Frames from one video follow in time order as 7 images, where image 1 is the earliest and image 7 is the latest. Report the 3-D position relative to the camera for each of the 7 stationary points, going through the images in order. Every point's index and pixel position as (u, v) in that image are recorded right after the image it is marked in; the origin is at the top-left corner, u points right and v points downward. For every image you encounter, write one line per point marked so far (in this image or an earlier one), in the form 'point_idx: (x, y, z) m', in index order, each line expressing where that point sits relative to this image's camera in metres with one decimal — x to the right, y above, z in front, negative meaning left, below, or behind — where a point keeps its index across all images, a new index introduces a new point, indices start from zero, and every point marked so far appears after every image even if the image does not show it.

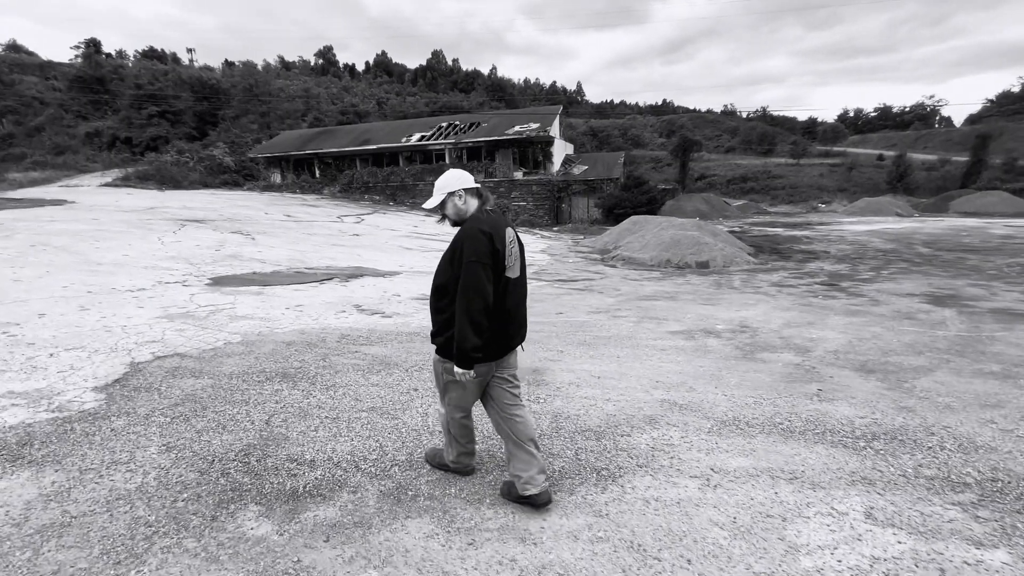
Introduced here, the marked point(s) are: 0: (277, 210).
0: (-9.1, +3.0, +17.8) m
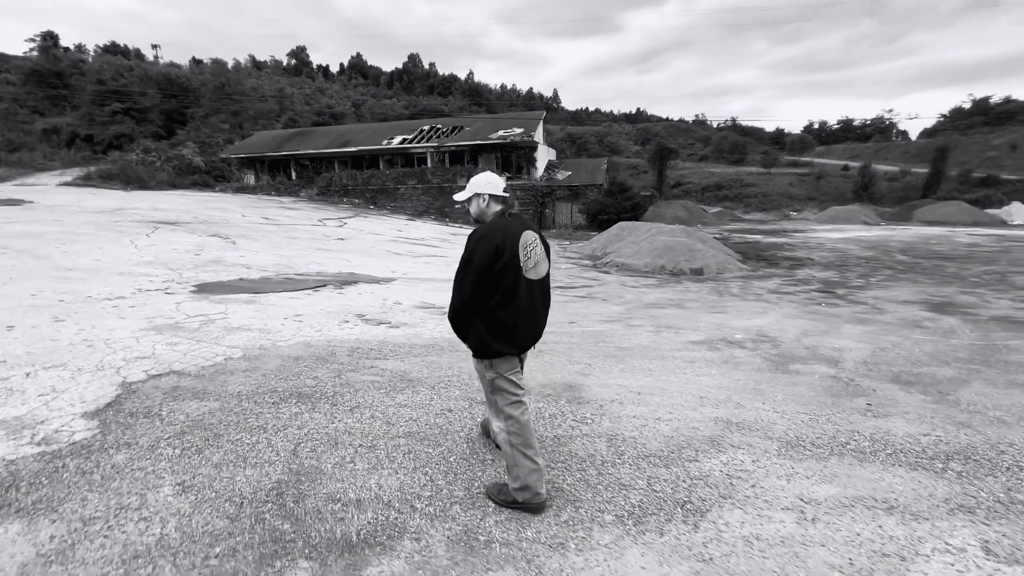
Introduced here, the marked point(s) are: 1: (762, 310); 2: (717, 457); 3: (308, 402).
0: (-9.5, +2.8, +17.0) m
1: (+3.9, -0.3, +7.2) m
2: (+1.1, -0.9, +2.6) m
3: (-1.4, -0.8, +3.1) m
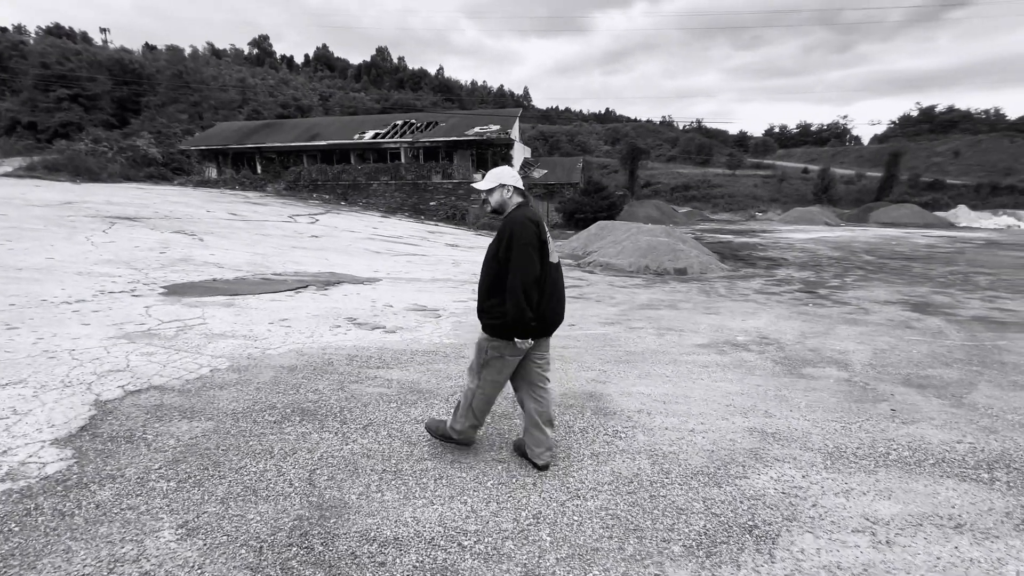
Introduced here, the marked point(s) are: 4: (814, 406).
0: (-10.2, +2.8, +16.2) m
1: (+3.8, -0.3, +7.2) m
2: (+1.3, -1.0, +2.4) m
3: (-1.2, -0.8, +2.8) m
4: (+2.2, -0.9, +3.4) m
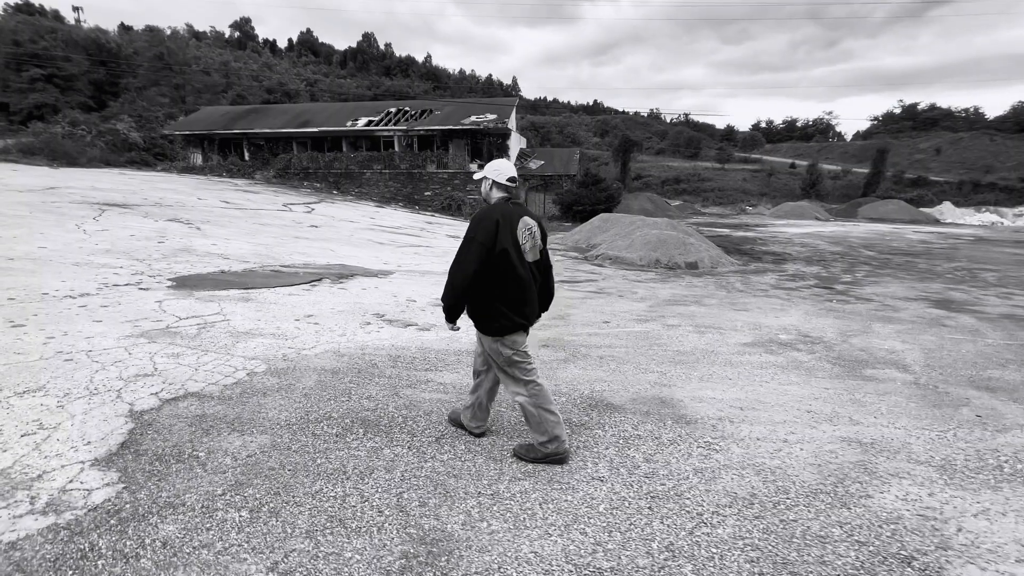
0: (-10.2, +3.1, +15.5) m
1: (+4.1, -0.3, +7.1) m
2: (+1.8, -1.0, +2.3) m
3: (-0.7, -0.8, +2.5) m
4: (+2.6, -0.9, +3.2) m
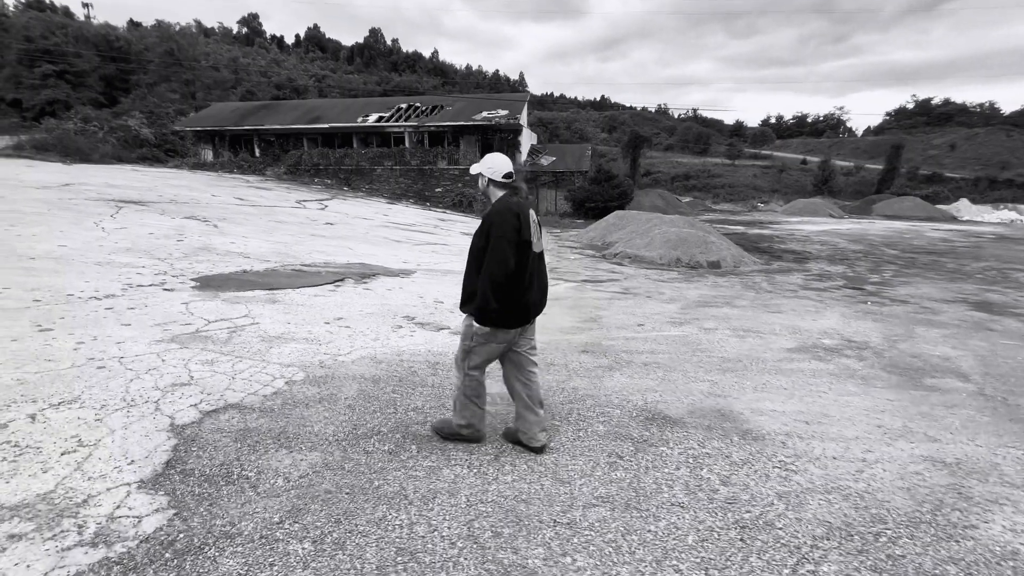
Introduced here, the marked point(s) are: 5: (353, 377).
0: (-9.7, +3.2, +15.5) m
1: (+4.5, -0.3, +6.9) m
2: (+2.1, -1.0, +2.1) m
3: (-0.4, -0.8, +2.4) m
4: (+3.0, -0.9, +3.0) m
5: (-1.1, -0.6, +3.2) m
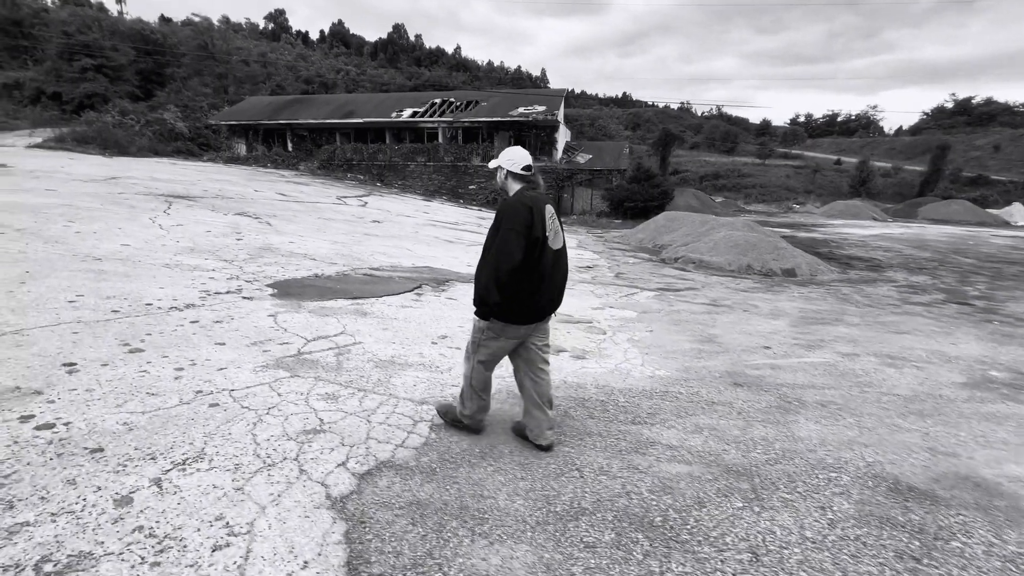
0: (-8.1, +3.3, +15.2) m
1: (+5.7, -0.5, +6.1) m
2: (+3.1, -1.2, +1.4) m
3: (+0.6, -1.0, +1.8) m
4: (+4.0, -1.1, +2.3) m
5: (-0.1, -0.7, +2.7) m
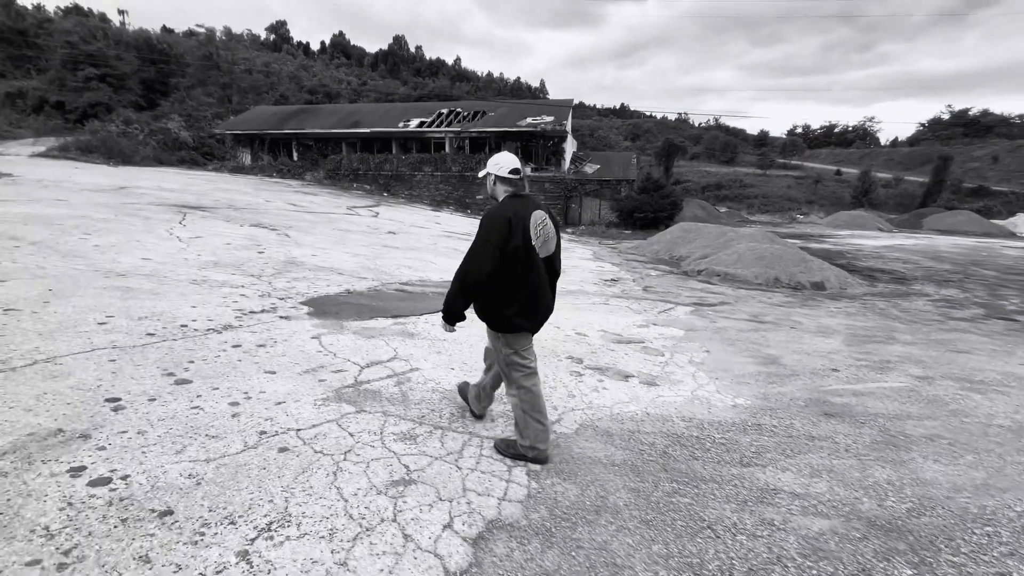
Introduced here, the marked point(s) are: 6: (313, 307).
0: (-7.7, +2.9, +14.9) m
1: (+6.1, -0.7, +5.9) m
2: (+3.6, -1.4, +1.1) m
3: (+1.1, -1.1, +1.5) m
4: (+4.5, -1.3, +2.1) m
5: (+0.4, -0.9, +2.4) m
6: (-2.0, -0.2, +4.6) m
